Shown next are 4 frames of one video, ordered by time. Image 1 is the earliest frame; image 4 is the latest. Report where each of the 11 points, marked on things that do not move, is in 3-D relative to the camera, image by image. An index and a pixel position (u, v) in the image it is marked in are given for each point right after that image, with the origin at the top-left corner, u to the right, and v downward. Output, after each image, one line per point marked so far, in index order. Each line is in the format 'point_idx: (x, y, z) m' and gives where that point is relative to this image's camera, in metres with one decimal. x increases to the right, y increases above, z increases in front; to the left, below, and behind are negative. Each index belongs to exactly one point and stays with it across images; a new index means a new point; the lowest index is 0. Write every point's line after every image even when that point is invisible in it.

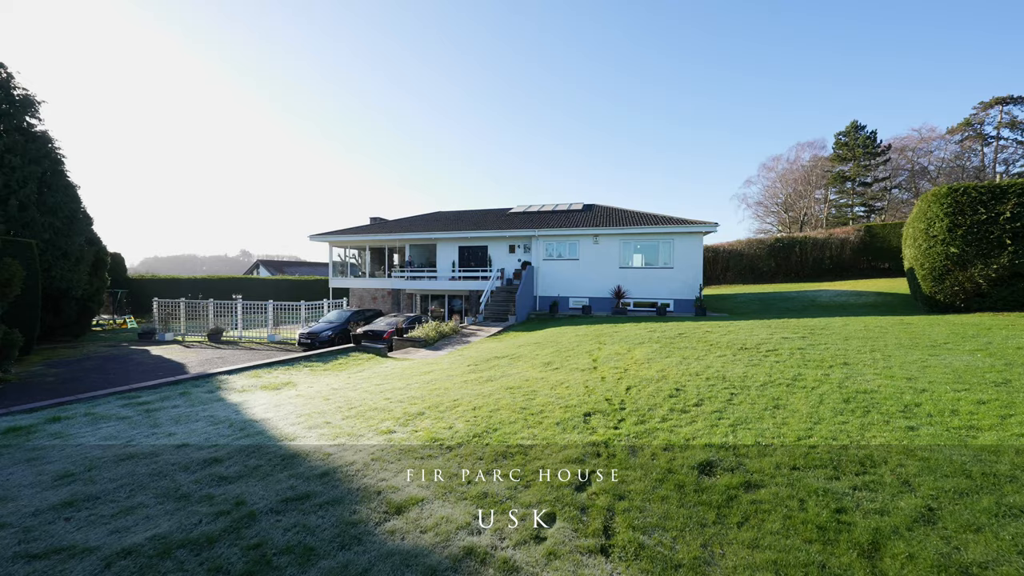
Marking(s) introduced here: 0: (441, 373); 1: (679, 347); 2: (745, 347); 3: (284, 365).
0: (-1.5, -1.7, +7.6) m
1: (+3.6, -1.3, +8.5) m
2: (+4.8, -1.2, +8.1) m
3: (-5.7, -1.9, +9.6) m
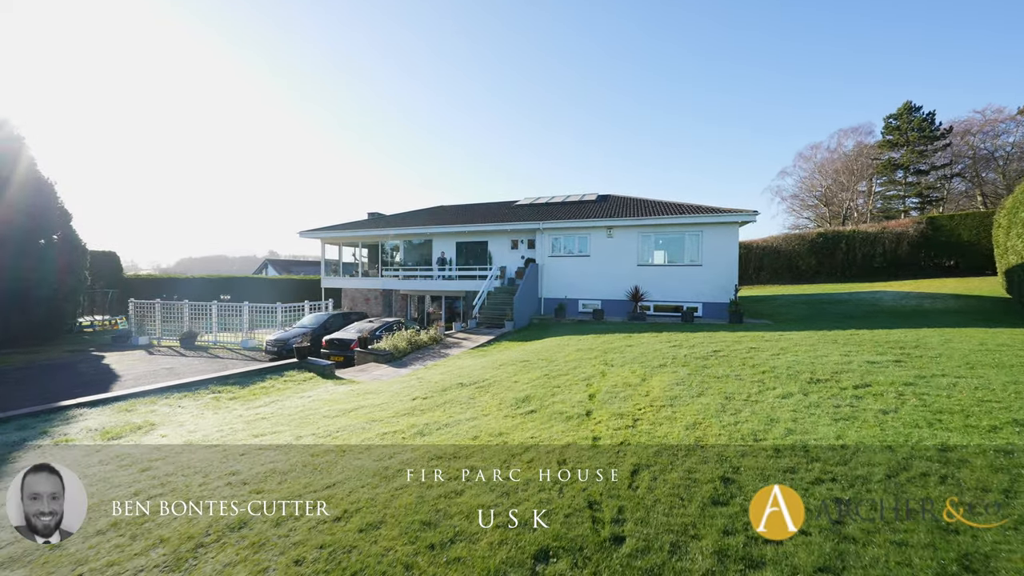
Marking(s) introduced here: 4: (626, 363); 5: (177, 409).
0: (-2.1, -1.7, +5.2) m
1: (+3.1, -1.3, +5.9) m
2: (+4.2, -1.3, +5.4) m
3: (-6.2, -1.9, +7.5) m
4: (+2.1, -1.4, +7.3) m
5: (-5.3, -1.9, +6.1) m
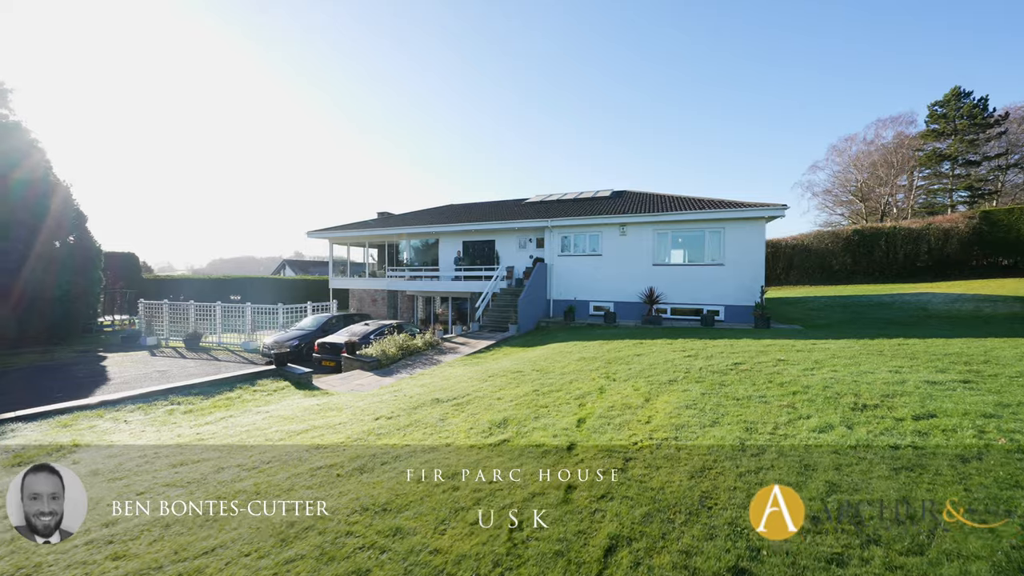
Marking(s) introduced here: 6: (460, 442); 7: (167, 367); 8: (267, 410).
0: (-2.4, -1.8, +4.5) m
1: (+2.8, -1.4, +4.8) m
2: (+3.9, -1.3, +4.3) m
3: (-6.4, -1.9, +6.9) m
4: (+1.9, -1.5, +6.3) m
5: (-5.5, -1.9, +5.5) m
6: (-0.6, -1.7, +4.3) m
7: (-11.6, -2.6, +13.2) m
8: (-3.8, -1.9, +6.1) m
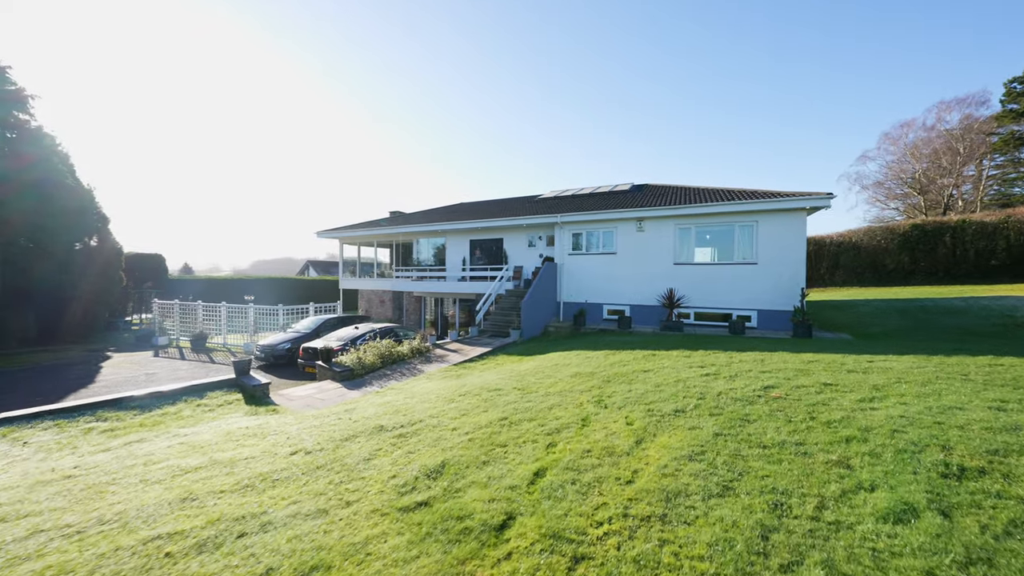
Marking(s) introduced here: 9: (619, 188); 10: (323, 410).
0: (-3.0, -1.8, +3.5) m
1: (+2.2, -1.4, +3.5) m
2: (+3.3, -1.3, +2.8) m
3: (-6.8, -1.9, +6.2) m
4: (+1.5, -1.5, +5.0) m
5: (-6.0, -1.9, +4.7) m
6: (-1.2, -1.7, +3.2) m
7: (-11.5, -2.6, +12.8) m
8: (-4.3, -1.9, +5.1) m
9: (+5.3, +4.9, +19.2) m
10: (-2.9, -1.9, +6.0) m
